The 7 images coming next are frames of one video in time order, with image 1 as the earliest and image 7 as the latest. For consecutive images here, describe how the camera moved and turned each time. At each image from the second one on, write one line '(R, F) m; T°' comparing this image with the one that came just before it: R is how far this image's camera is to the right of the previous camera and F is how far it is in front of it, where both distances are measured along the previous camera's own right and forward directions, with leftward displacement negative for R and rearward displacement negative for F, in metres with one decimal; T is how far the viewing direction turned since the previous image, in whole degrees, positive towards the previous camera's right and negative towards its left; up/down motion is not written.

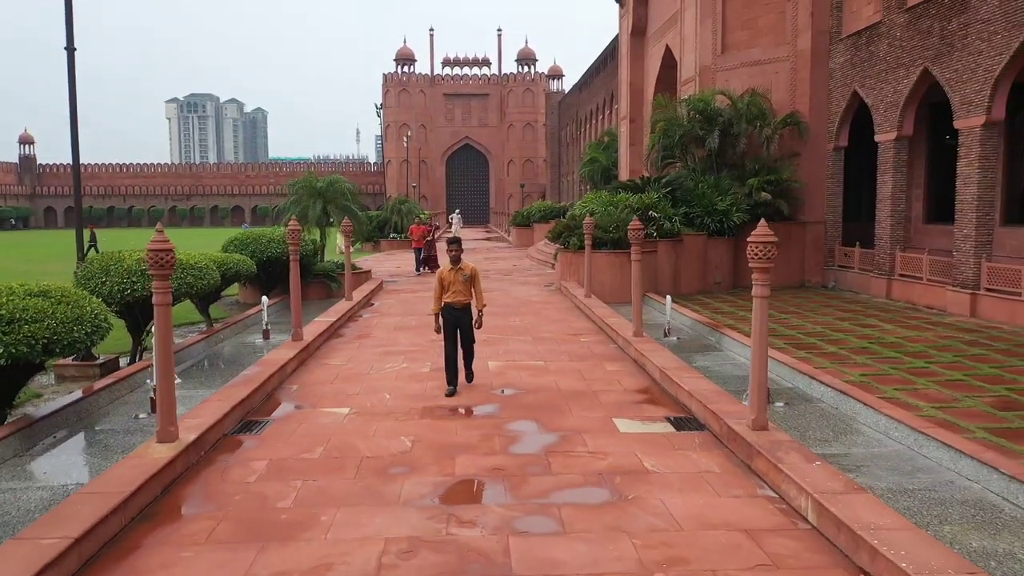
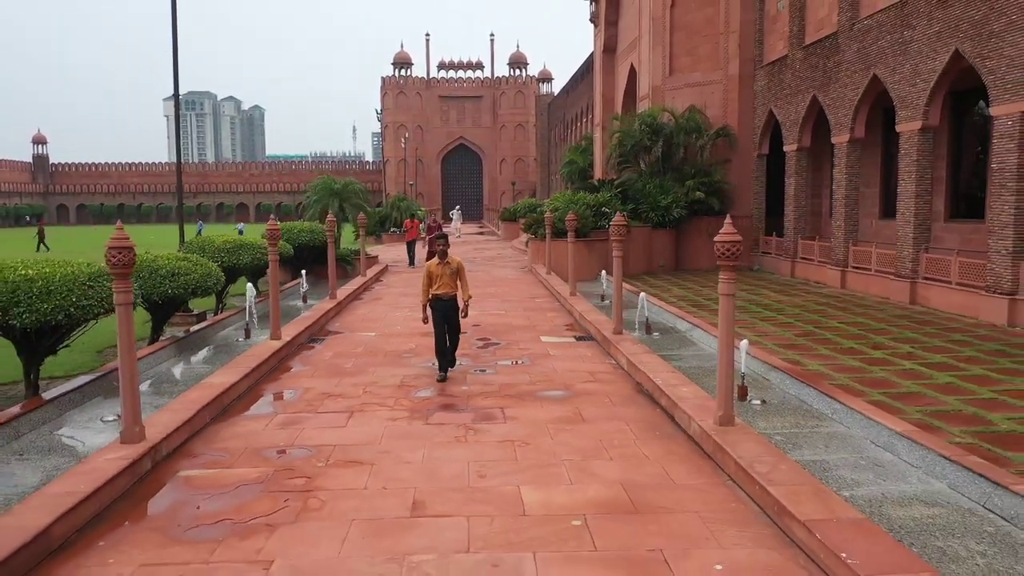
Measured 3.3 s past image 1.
(+0.4, -3.5) m; 0°
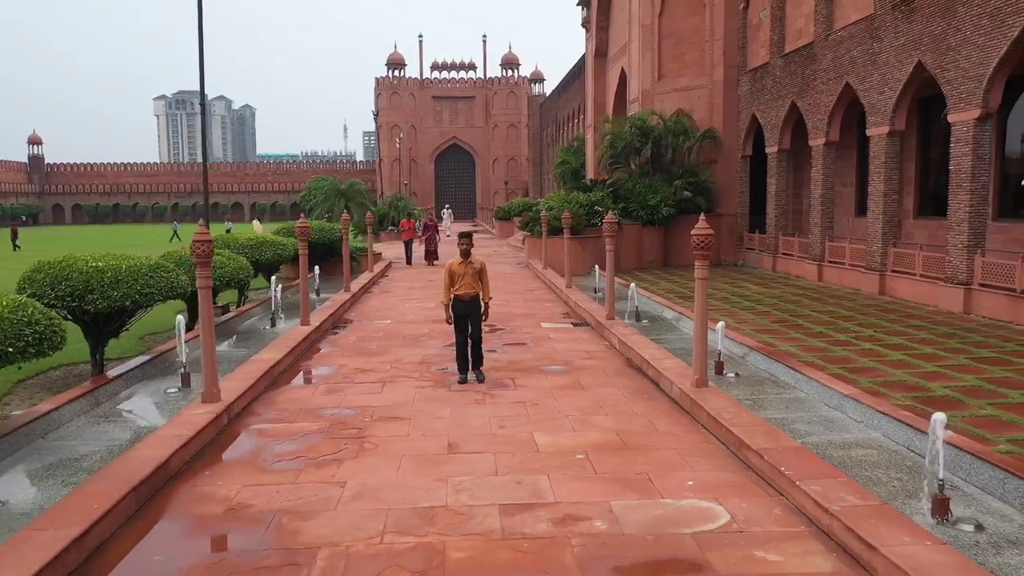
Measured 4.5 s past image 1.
(-0.1, -1.0) m; +1°
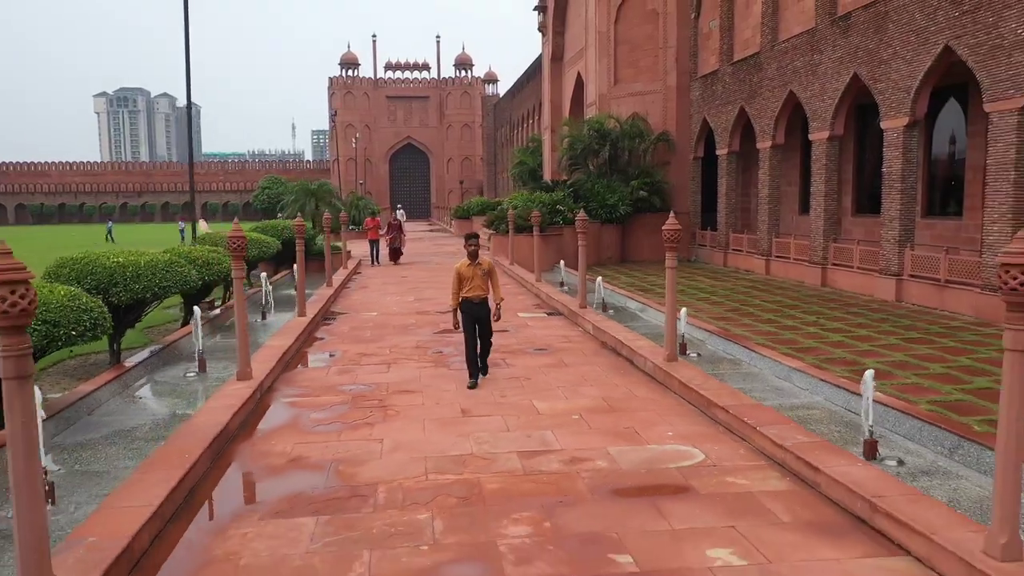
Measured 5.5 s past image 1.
(-0.4, -0.8) m; +3°
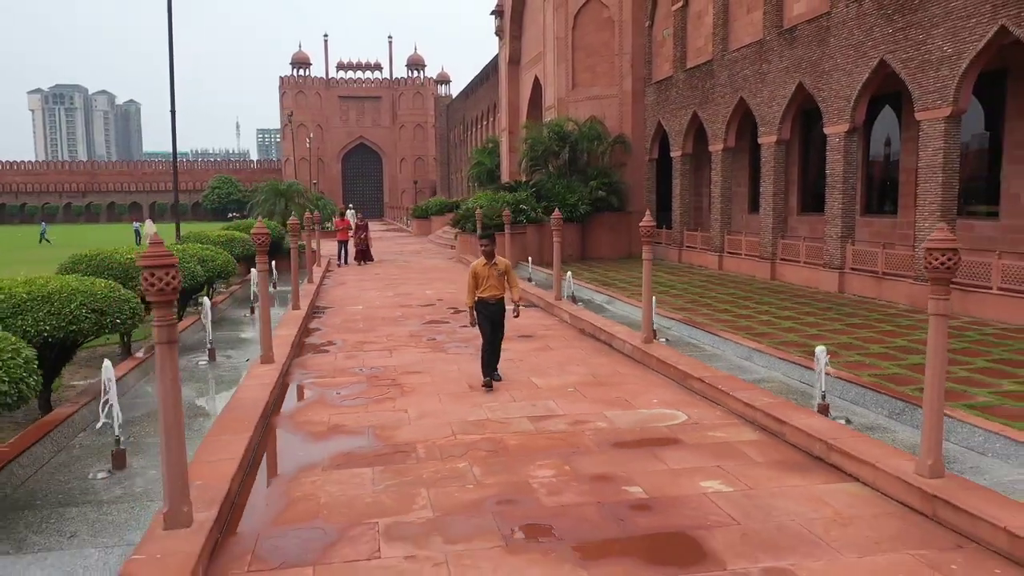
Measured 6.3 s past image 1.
(-0.4, -0.8) m; +4°
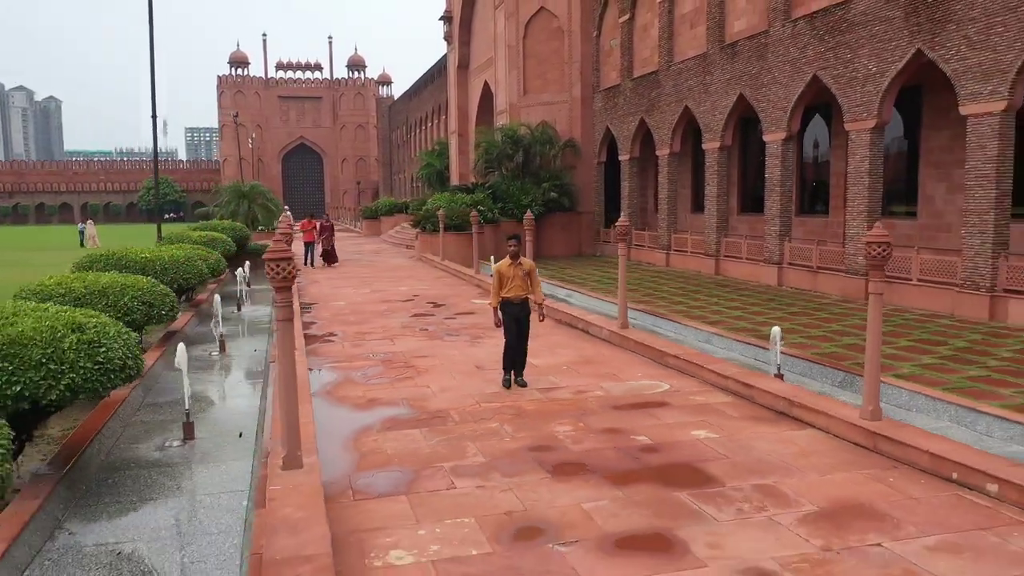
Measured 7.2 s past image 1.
(-0.6, -0.9) m; +5°
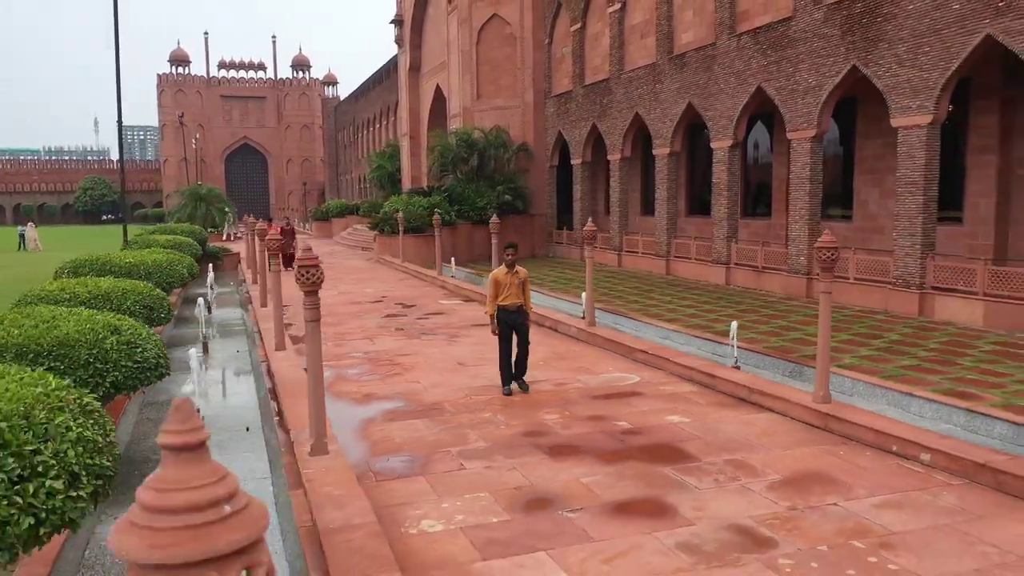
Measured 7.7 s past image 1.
(-0.4, -0.5) m; +4°
